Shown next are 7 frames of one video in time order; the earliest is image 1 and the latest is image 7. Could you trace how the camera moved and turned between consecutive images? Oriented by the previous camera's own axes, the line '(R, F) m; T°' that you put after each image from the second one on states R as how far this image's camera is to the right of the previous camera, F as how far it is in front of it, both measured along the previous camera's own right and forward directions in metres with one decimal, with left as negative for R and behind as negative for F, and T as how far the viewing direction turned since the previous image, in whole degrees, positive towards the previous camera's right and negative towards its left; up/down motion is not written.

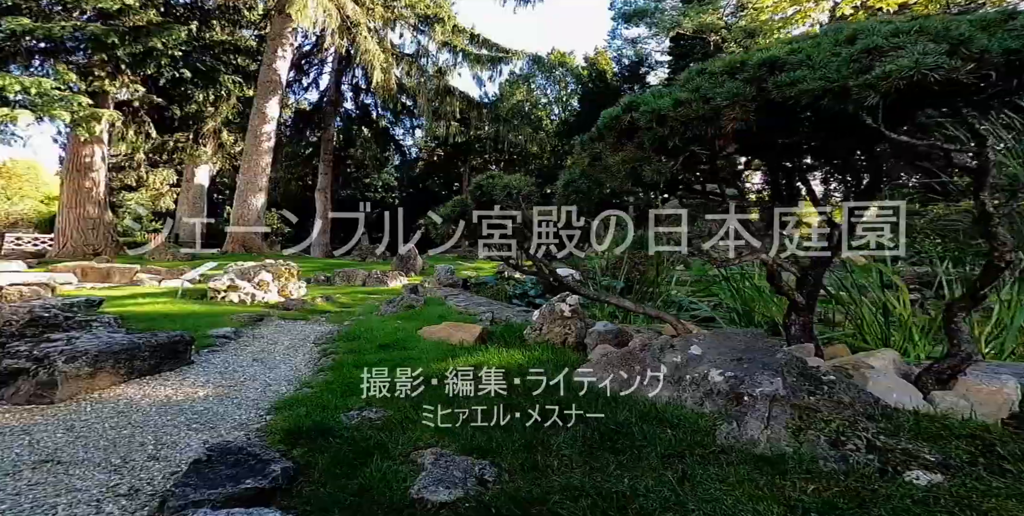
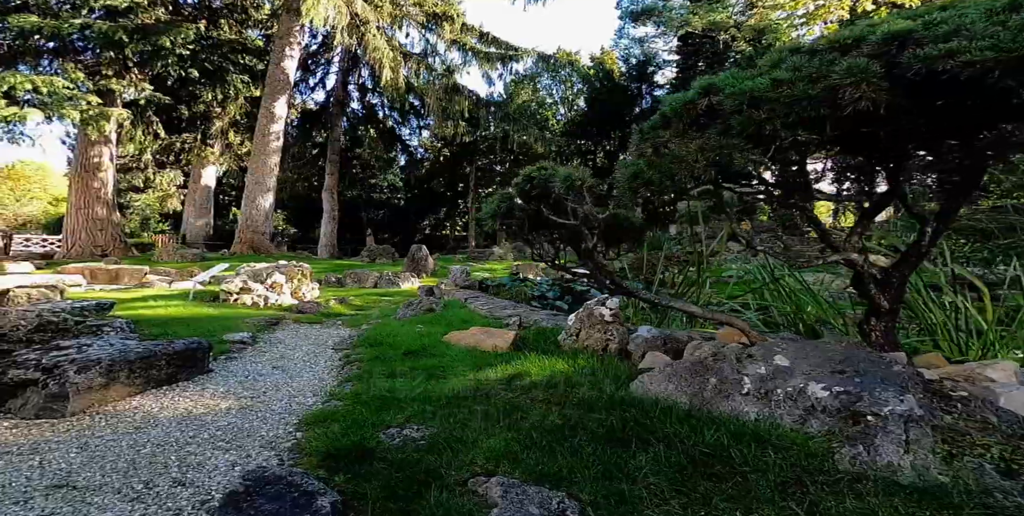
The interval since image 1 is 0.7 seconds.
(-0.2, +0.2) m; 0°
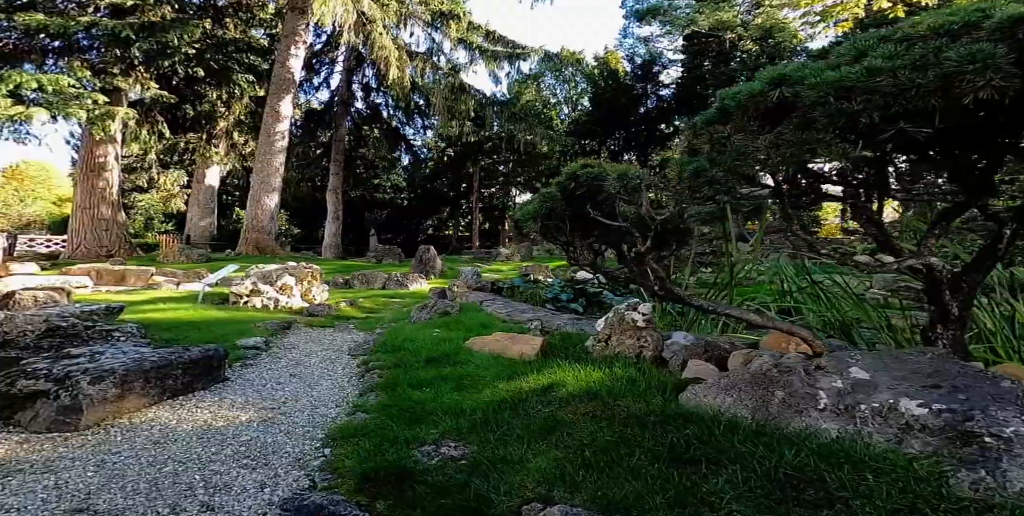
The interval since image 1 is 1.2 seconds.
(-0.2, +0.2) m; 0°
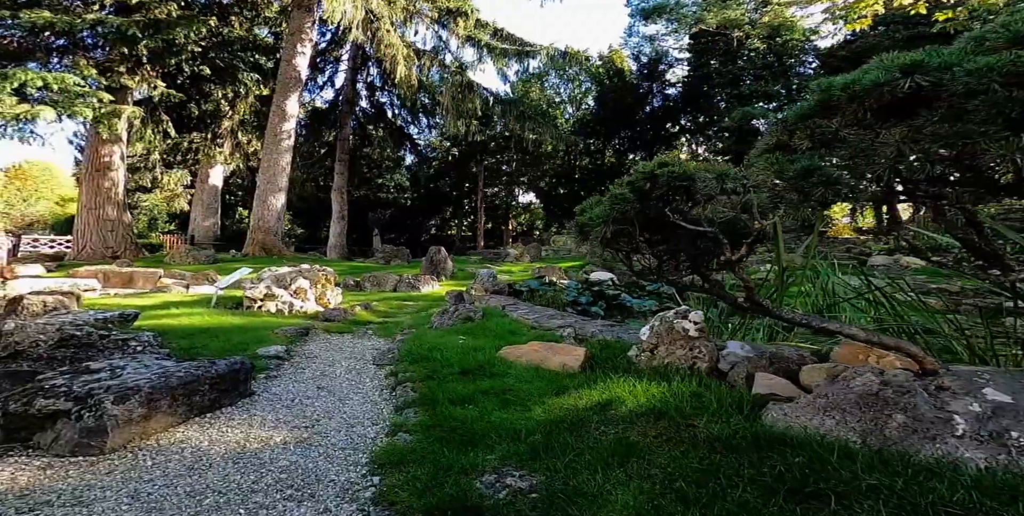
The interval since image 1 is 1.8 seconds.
(-0.2, +0.2) m; 0°
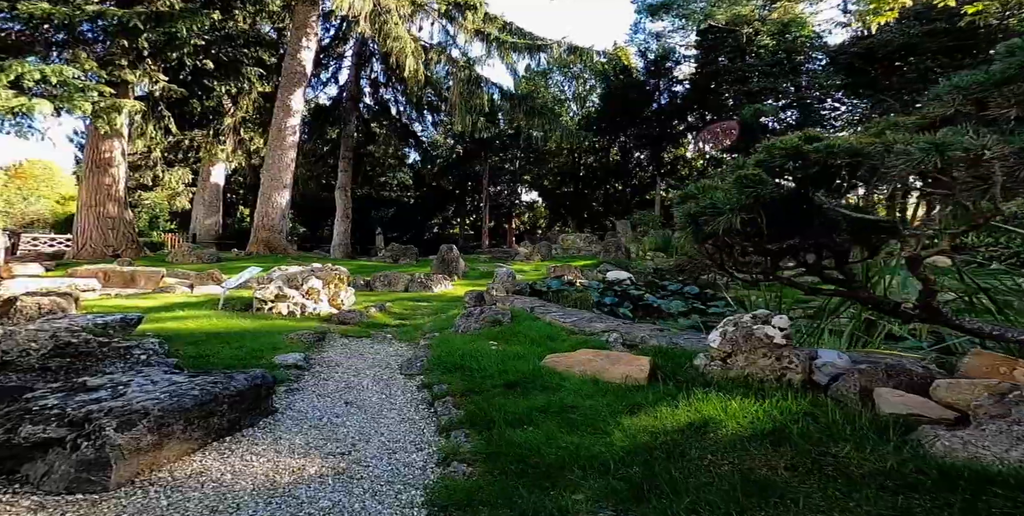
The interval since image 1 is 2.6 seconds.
(-0.3, +0.4) m; 0°
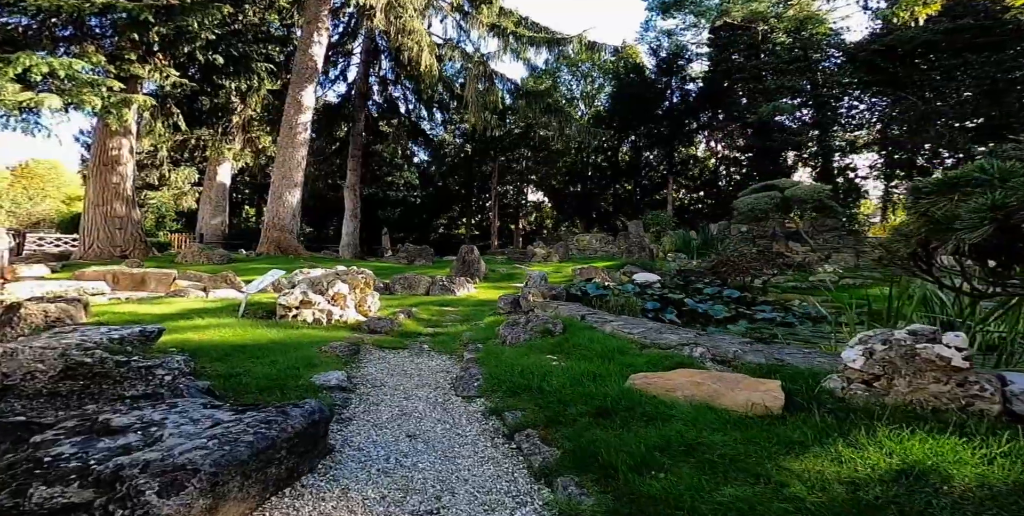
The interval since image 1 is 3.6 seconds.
(-0.4, +0.5) m; 0°
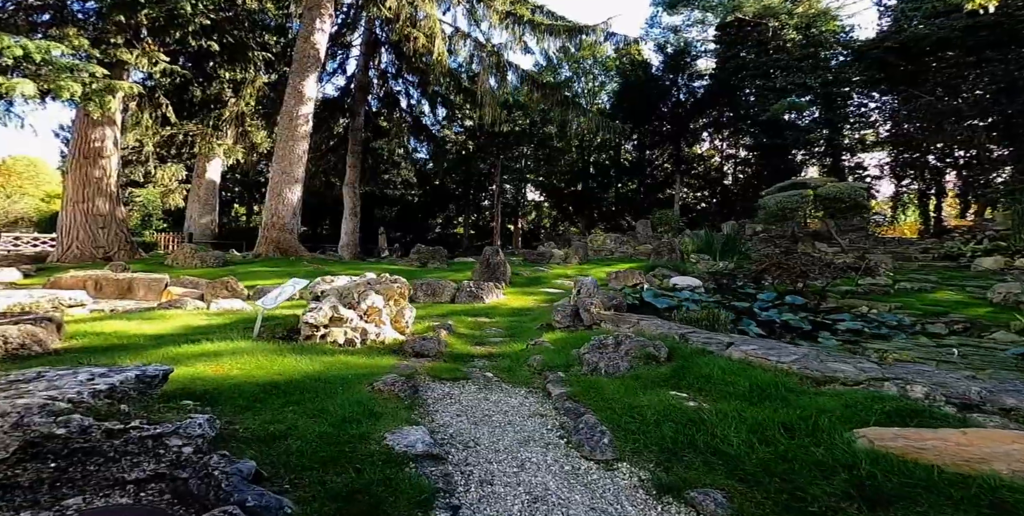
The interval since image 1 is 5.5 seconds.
(-0.7, +1.0) m; +1°
